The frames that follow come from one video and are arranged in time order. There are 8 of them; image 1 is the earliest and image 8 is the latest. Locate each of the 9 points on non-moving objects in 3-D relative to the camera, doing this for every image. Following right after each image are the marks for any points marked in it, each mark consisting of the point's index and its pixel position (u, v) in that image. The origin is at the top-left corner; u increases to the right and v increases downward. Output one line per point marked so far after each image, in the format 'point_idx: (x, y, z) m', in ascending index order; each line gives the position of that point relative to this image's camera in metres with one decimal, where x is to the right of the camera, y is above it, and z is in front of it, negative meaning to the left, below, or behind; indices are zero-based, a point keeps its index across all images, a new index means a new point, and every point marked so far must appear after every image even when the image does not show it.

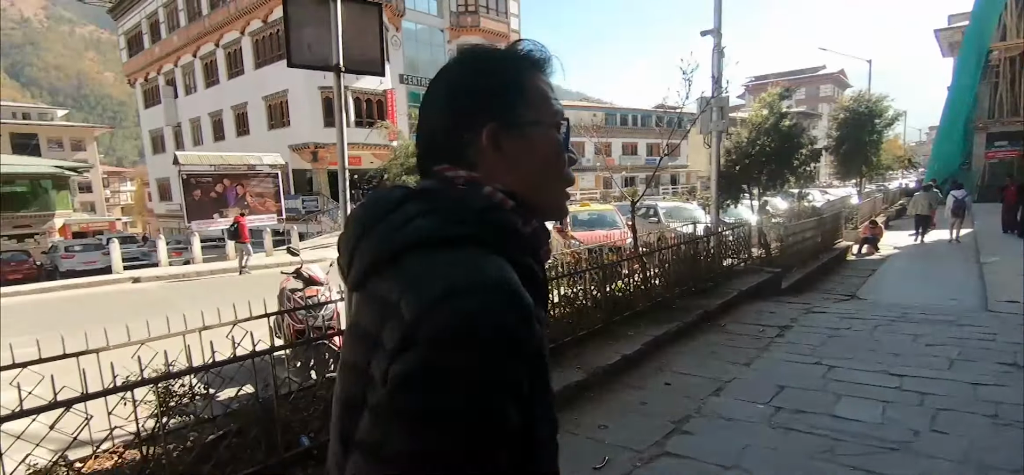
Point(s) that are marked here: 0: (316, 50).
0: (-1.6, +1.6, +4.5) m
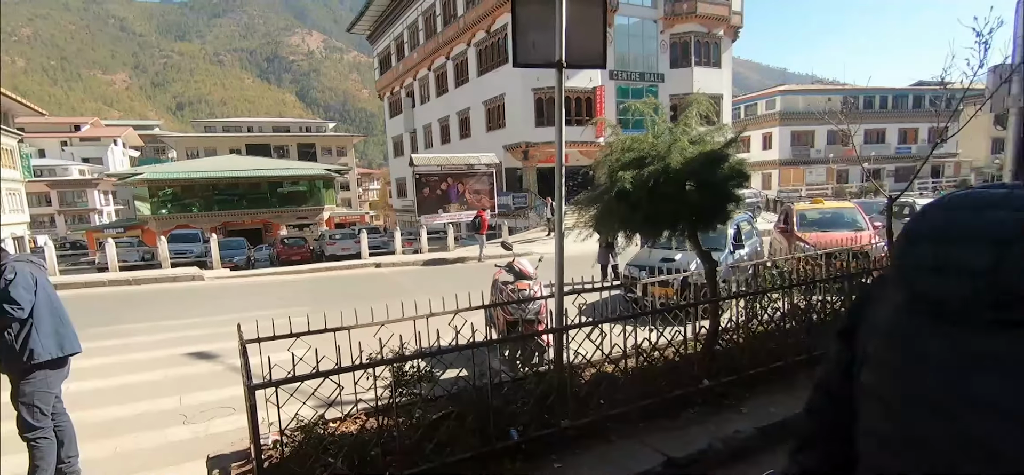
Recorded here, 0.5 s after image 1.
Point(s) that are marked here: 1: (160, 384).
0: (+0.2, +1.6, +4.5) m
1: (-3.8, -1.5, +5.7) m
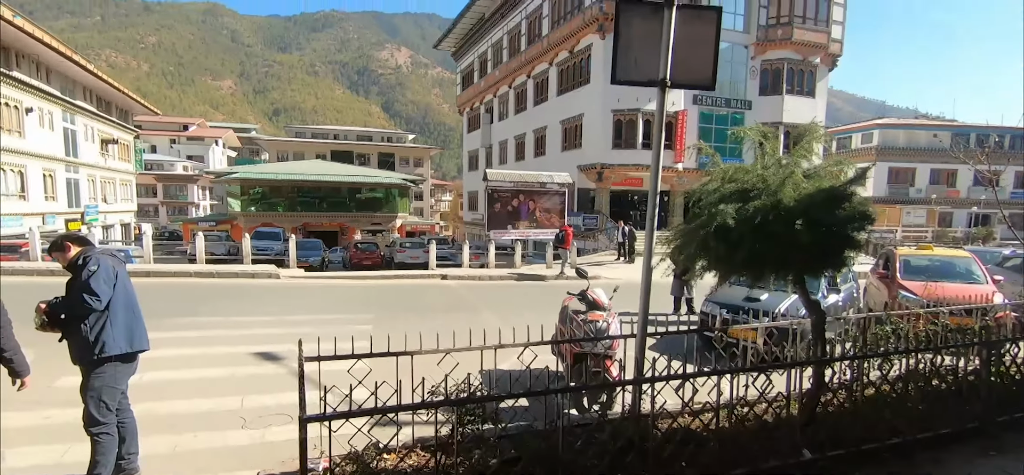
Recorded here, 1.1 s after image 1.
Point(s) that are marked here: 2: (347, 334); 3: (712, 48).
0: (+1.0, +1.4, +4.2) m
1: (-3.1, -1.5, +5.8) m
2: (-2.5, -1.4, +8.2) m
3: (+1.5, +1.5, +4.3) m
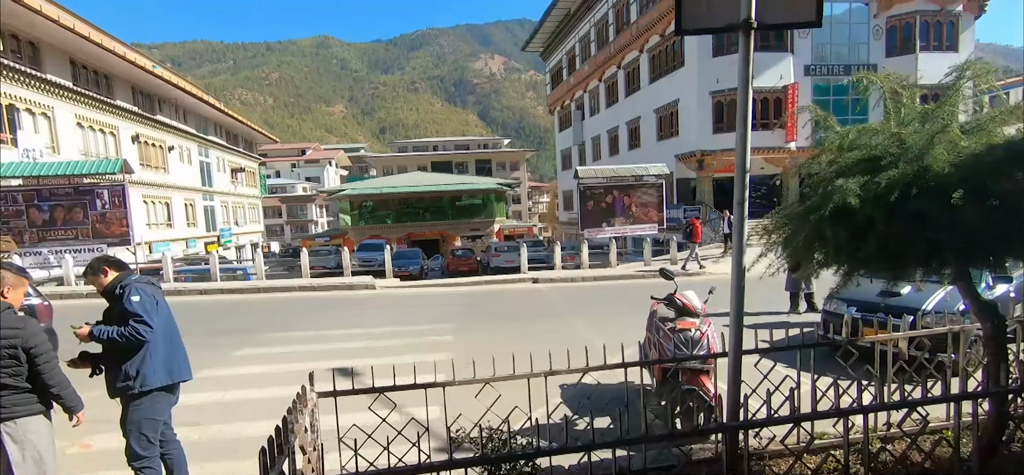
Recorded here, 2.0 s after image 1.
0: (+1.3, +1.4, +3.4) m
1: (-2.2, -1.7, +5.7) m
2: (-1.2, -1.6, +7.9) m
3: (+1.8, +1.6, +3.4) m
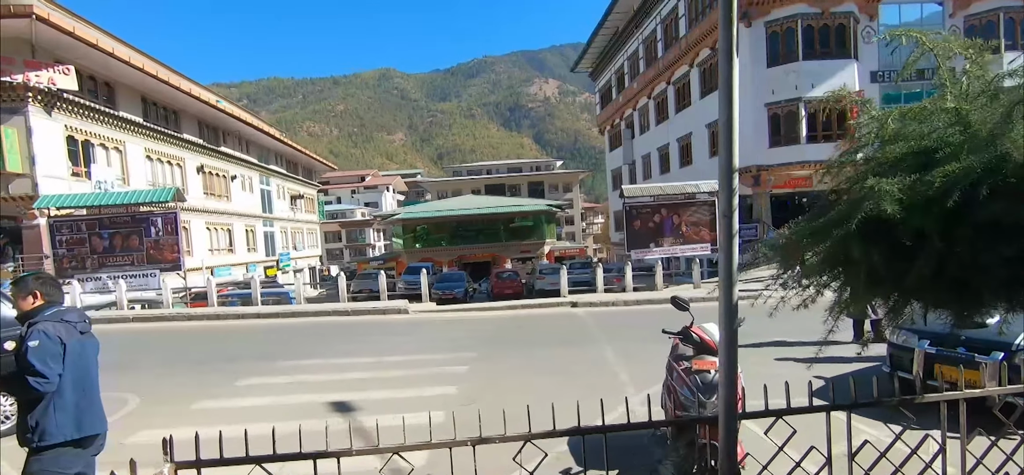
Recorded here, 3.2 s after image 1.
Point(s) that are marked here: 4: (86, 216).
0: (+1.0, +1.3, +2.7) m
1: (-2.2, -2.0, +5.2) m
2: (-1.0, -1.9, +7.4) m
3: (+1.6, +1.5, +2.7) m
4: (-13.7, +0.7, +17.4) m
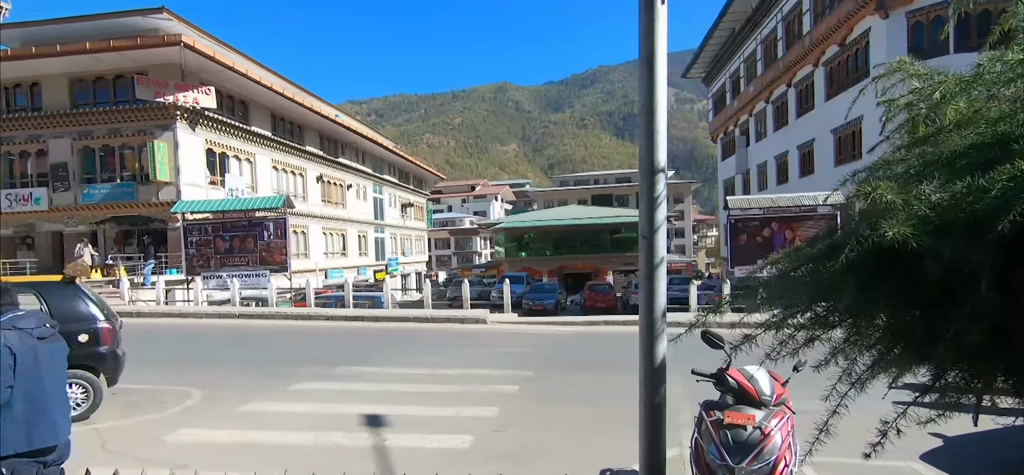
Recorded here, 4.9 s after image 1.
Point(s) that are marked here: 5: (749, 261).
0: (+0.8, +1.2, +2.1) m
1: (-2.0, -2.0, +5.1) m
2: (-0.3, -2.0, +7.0) m
3: (+1.3, +1.4, +1.9) m
4: (-10.8, +0.6, +19.3) m
5: (+8.3, -0.8, +19.2) m
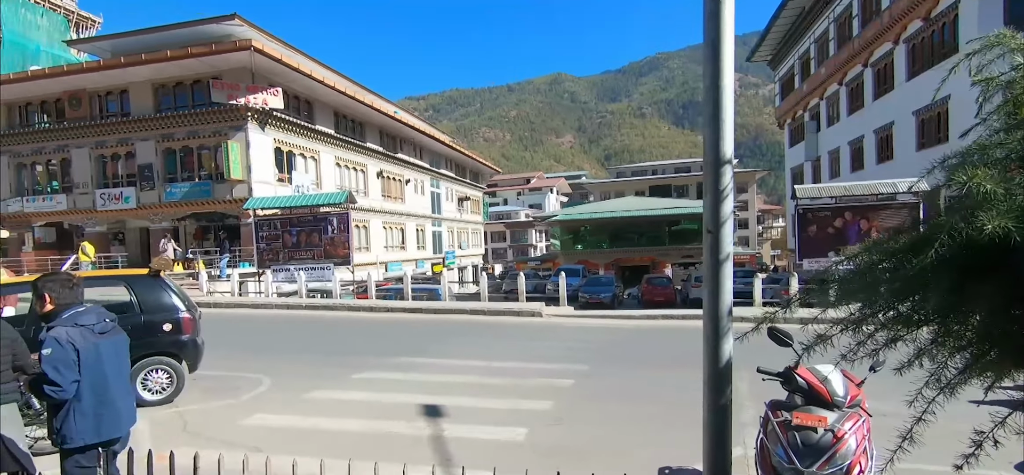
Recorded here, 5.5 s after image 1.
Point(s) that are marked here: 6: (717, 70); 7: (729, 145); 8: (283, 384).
0: (+1.0, +1.2, +1.9) m
1: (-1.4, -2.0, +5.3) m
2: (+0.4, -2.0, +7.0) m
3: (+1.5, +1.4, +1.7) m
4: (-8.7, +0.8, +20.3) m
5: (+10.2, -0.5, +18.2) m
6: (+1.1, +0.9, +2.9) m
7: (+1.2, +0.5, +2.9) m
8: (-3.1, -2.0, +7.2) m
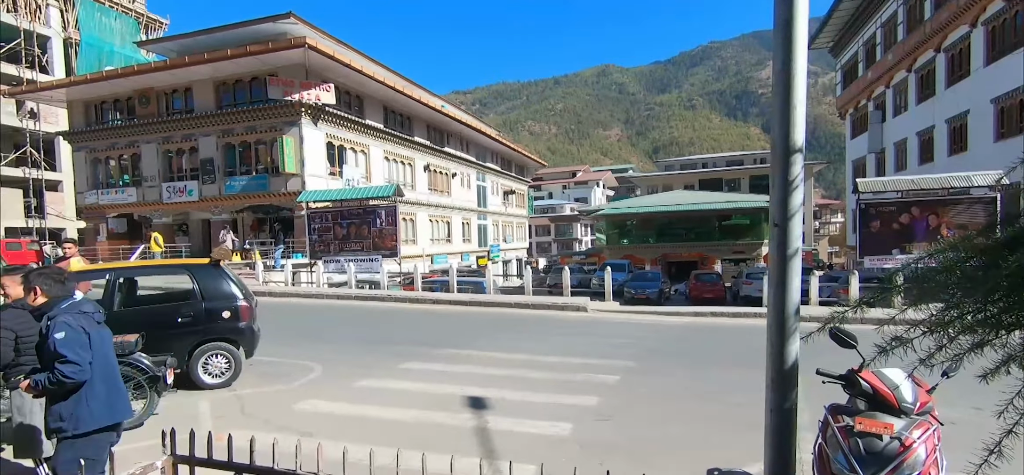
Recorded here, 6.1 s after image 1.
0: (+1.1, +1.2, +1.8) m
1: (-1.0, -1.9, +5.4) m
2: (+1.0, -1.9, +6.9) m
3: (+1.6, +1.4, +1.6) m
4: (-7.0, +1.1, +20.9) m
5: (+11.7, -0.4, +17.2) m
6: (+1.3, +0.9, +2.7) m
7: (+1.4, +0.5, +2.7) m
8: (-2.5, -1.8, +7.5) m
